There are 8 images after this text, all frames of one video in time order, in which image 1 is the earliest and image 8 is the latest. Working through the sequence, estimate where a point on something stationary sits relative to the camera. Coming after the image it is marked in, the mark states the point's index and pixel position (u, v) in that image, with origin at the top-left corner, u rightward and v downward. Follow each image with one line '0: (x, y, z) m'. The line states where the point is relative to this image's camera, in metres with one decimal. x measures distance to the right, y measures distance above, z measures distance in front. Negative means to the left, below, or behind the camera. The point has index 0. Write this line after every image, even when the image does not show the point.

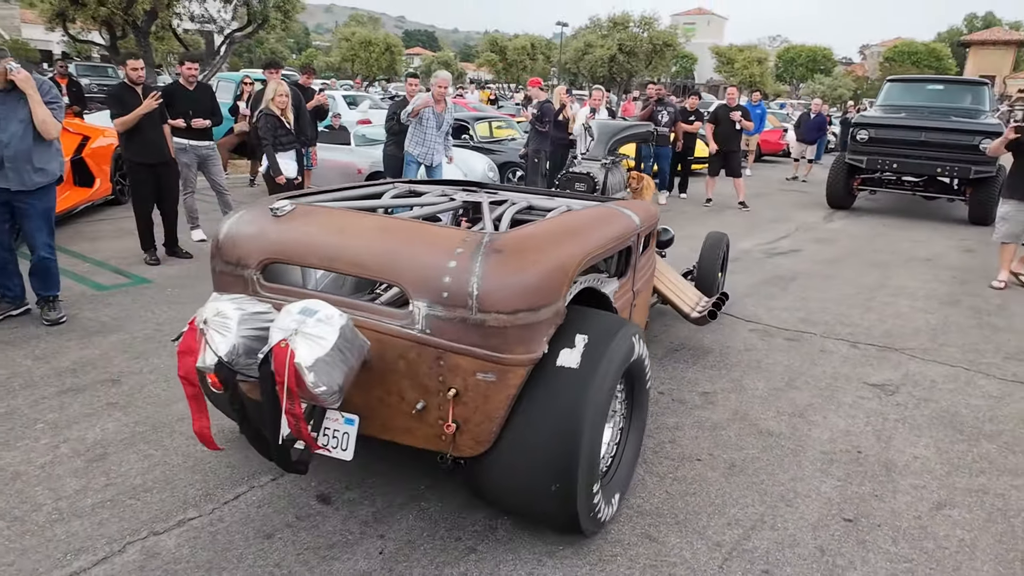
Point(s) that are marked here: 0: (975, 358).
0: (+3.0, -0.4, +4.4) m
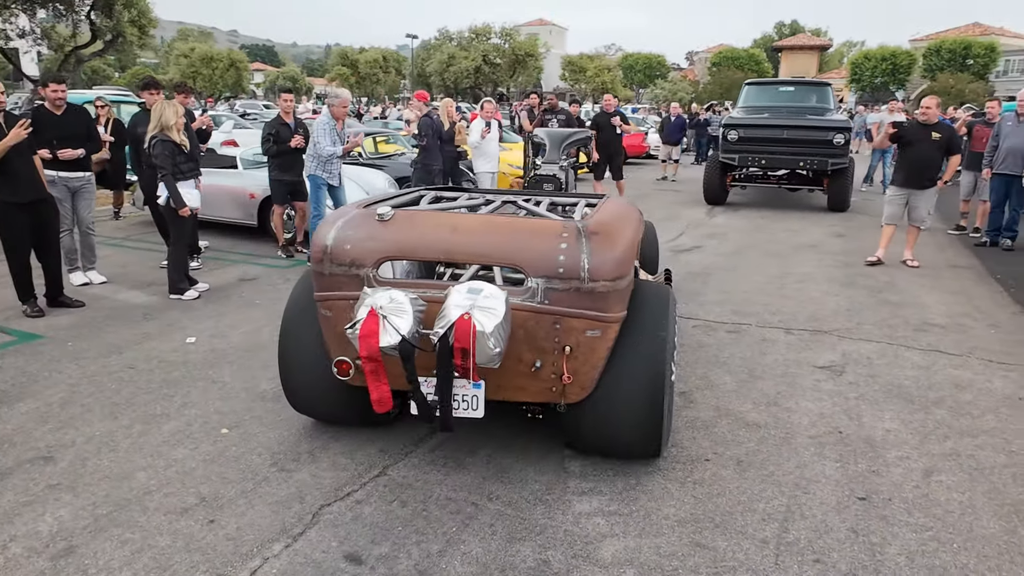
0: (+2.7, -0.3, +4.9) m
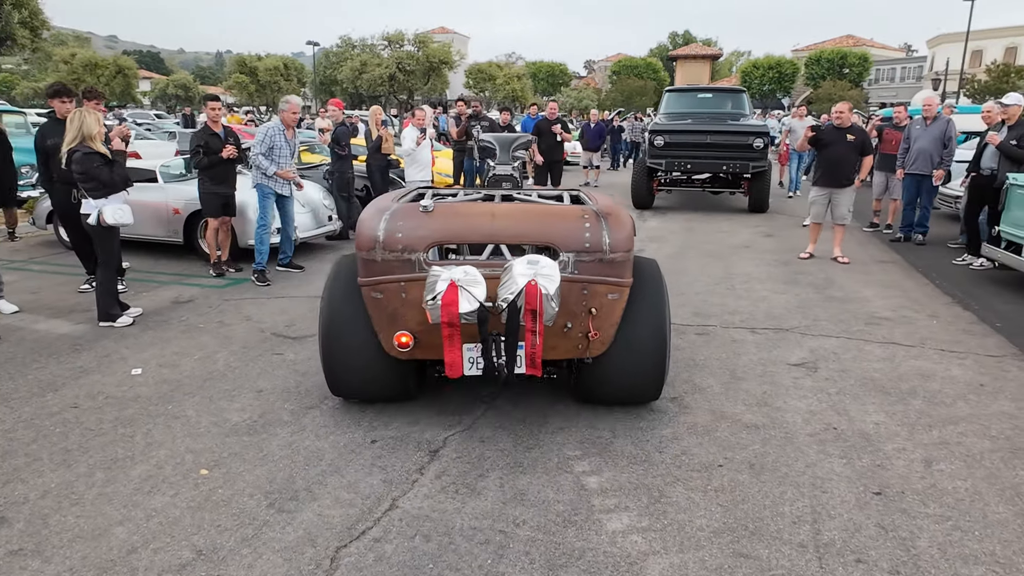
0: (+2.5, -0.3, +5.1) m
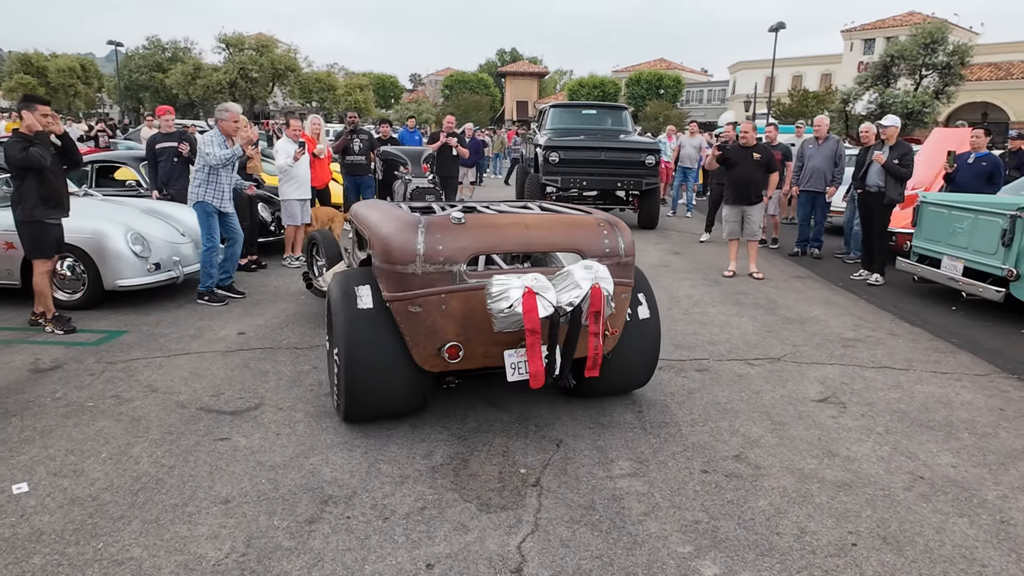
0: (+2.3, -0.5, +4.9) m
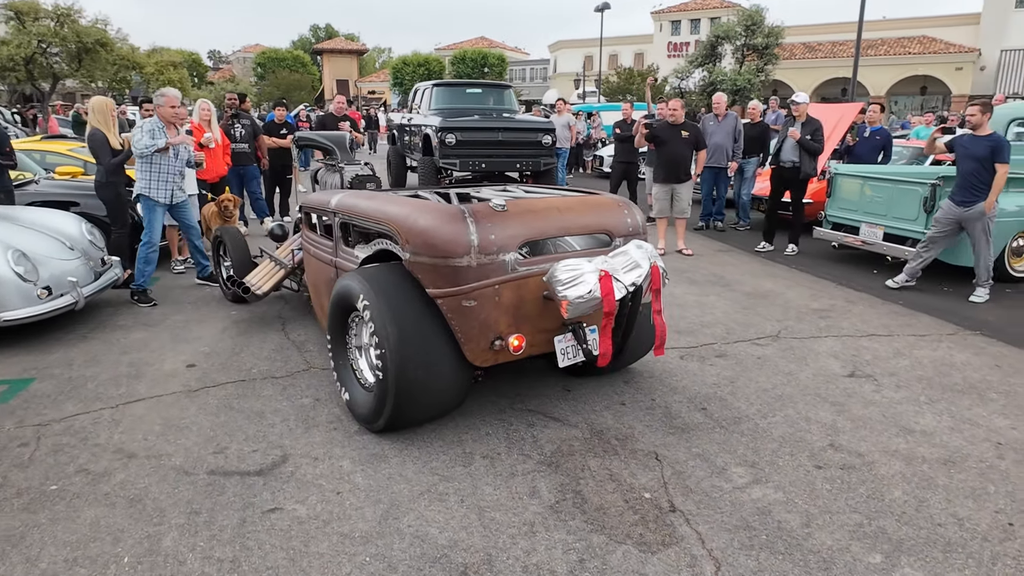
0: (+2.2, -0.3, +5.1) m
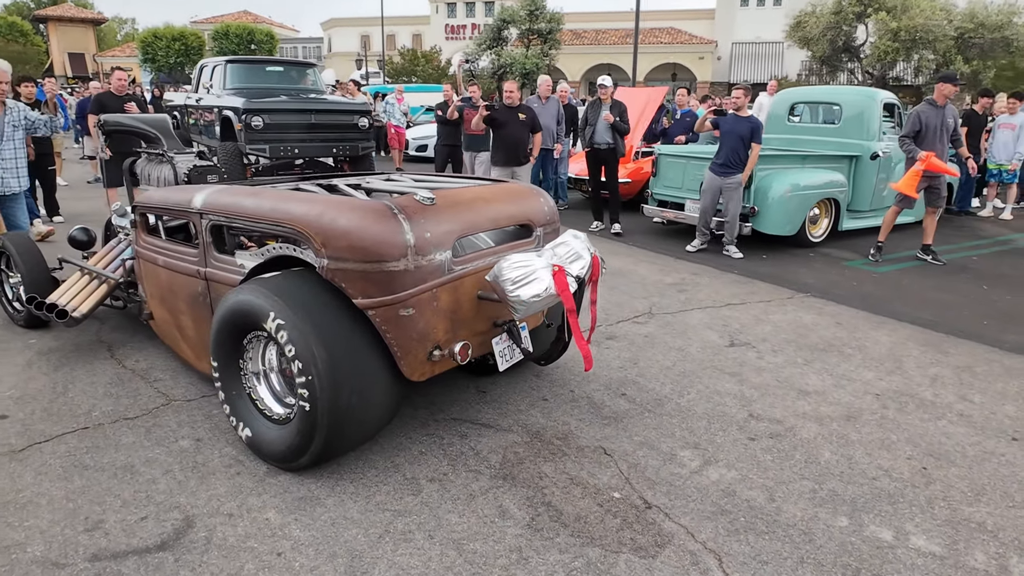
0: (+1.3, -0.1, +5.4) m
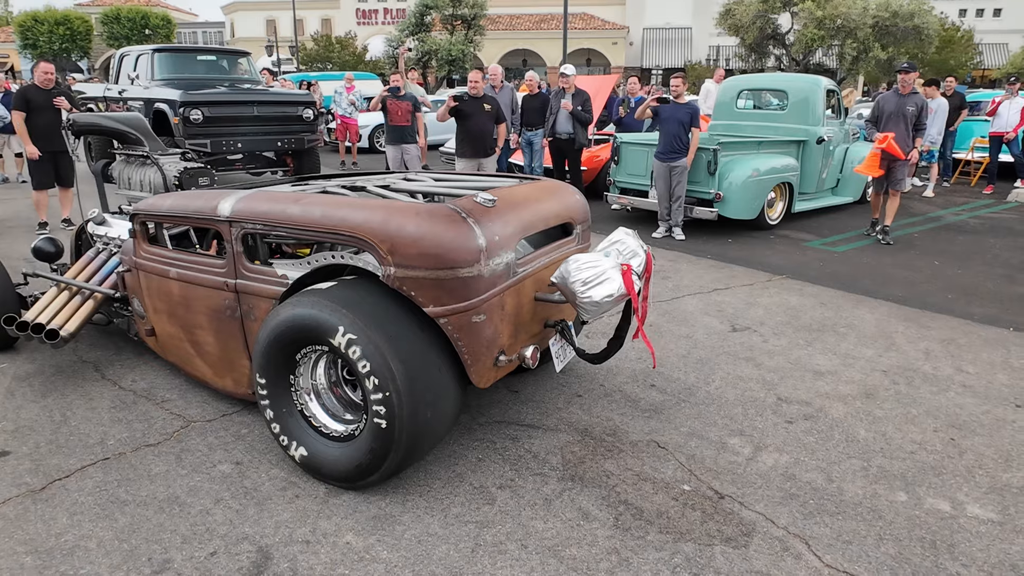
0: (+1.2, 0.0, +5.5) m
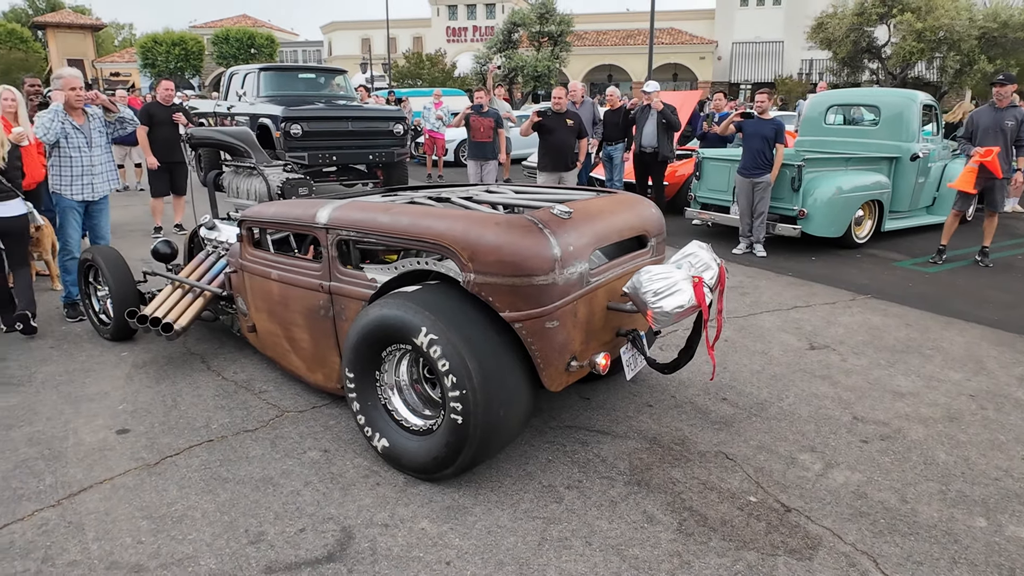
0: (+1.8, -0.1, +5.4) m
